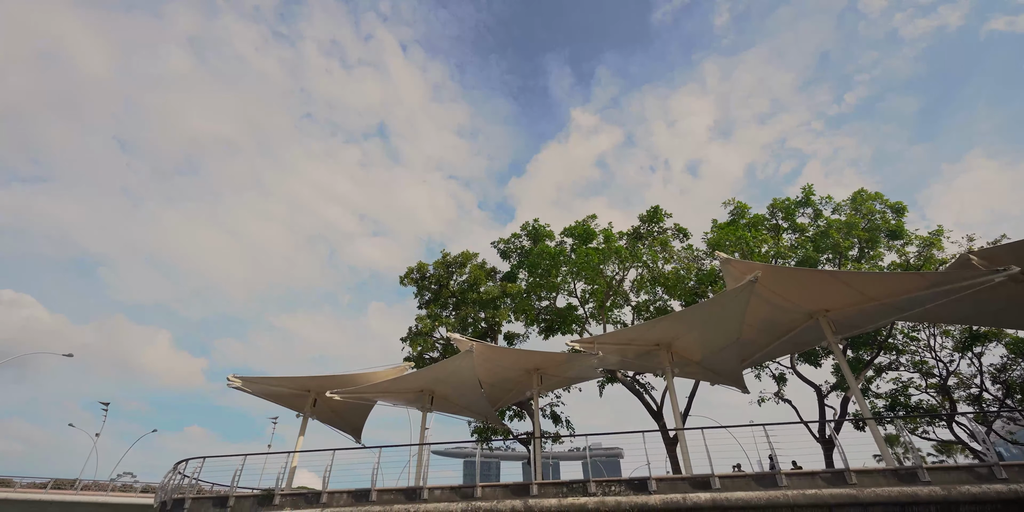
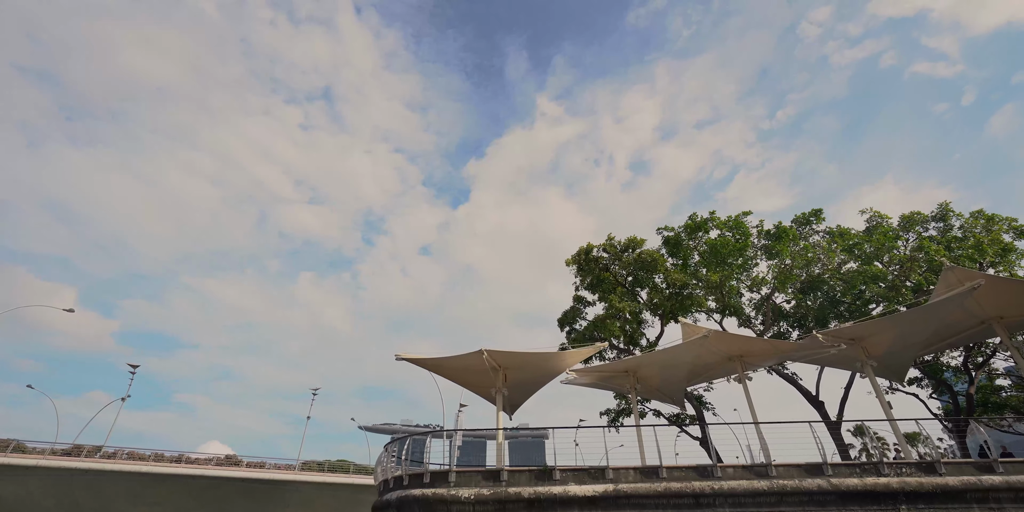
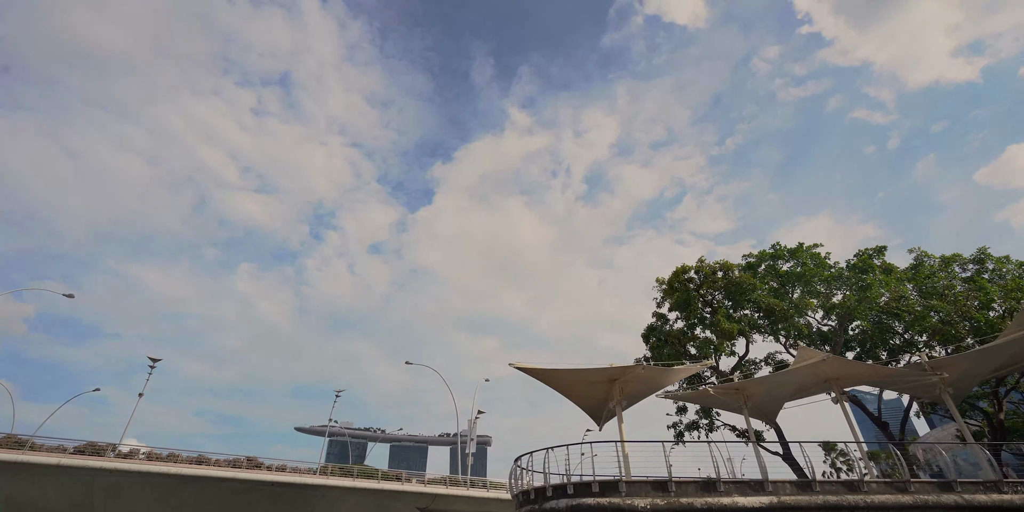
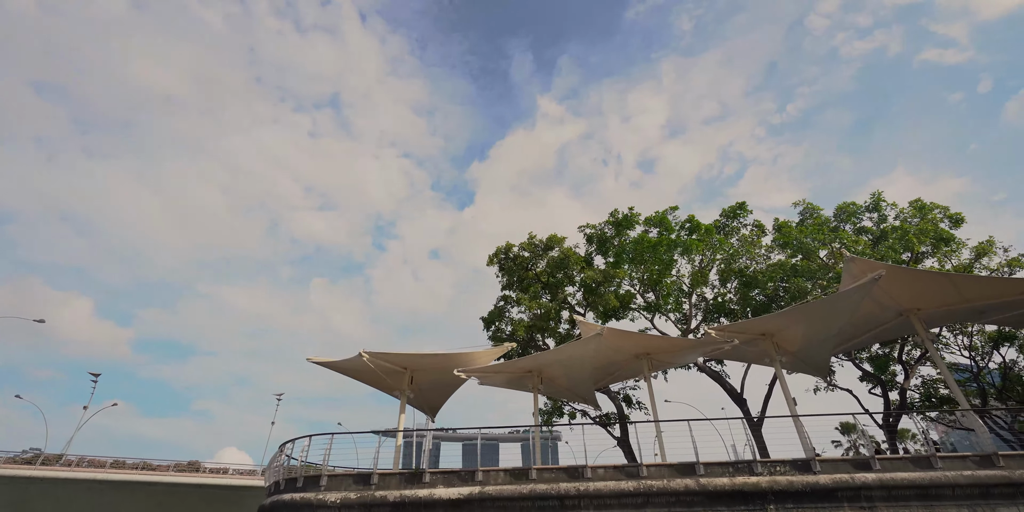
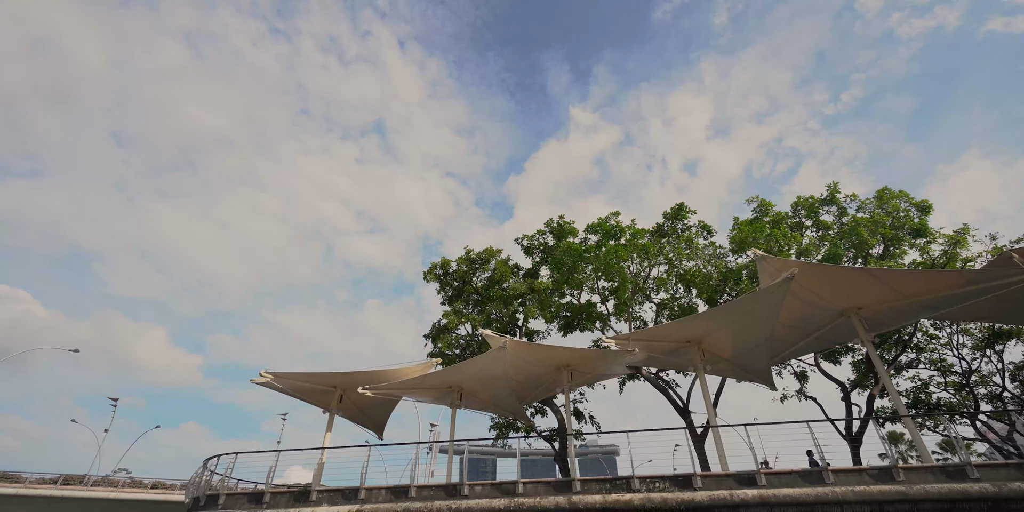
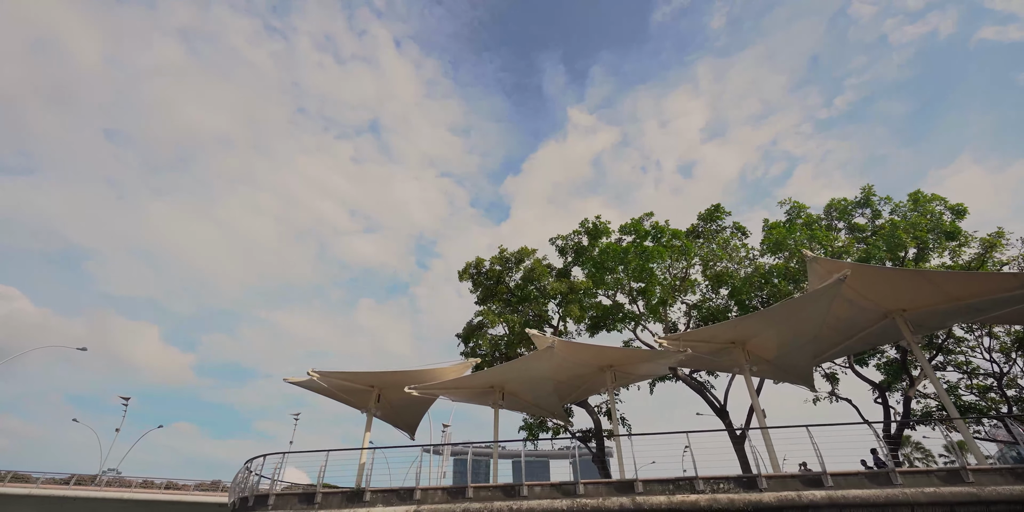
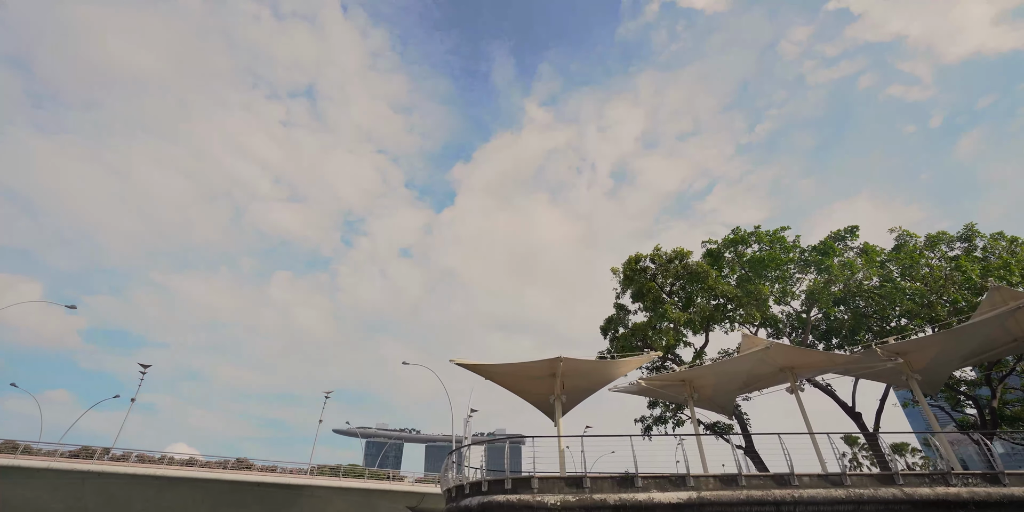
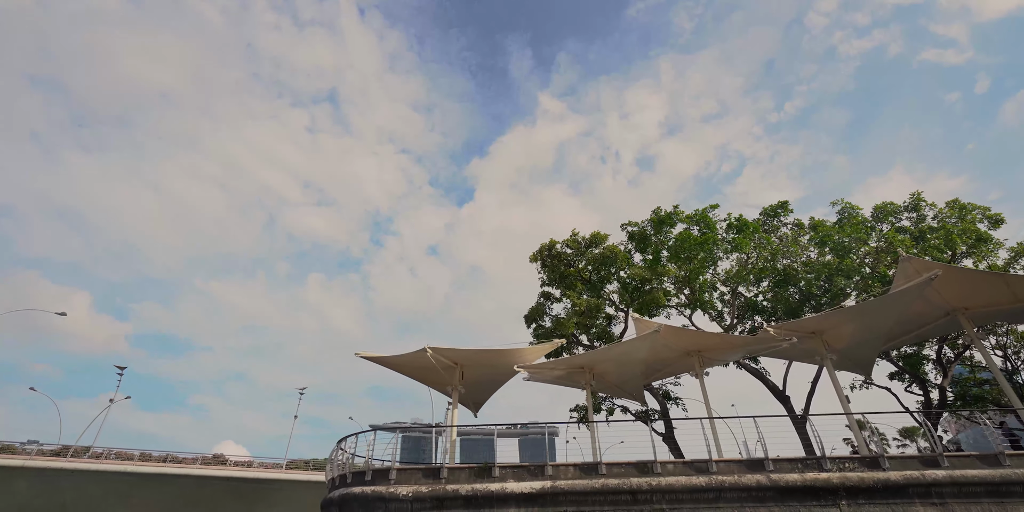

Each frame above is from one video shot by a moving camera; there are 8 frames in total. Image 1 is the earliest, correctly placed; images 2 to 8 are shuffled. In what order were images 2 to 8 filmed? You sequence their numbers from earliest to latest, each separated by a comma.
5, 6, 4, 8, 2, 7, 3
